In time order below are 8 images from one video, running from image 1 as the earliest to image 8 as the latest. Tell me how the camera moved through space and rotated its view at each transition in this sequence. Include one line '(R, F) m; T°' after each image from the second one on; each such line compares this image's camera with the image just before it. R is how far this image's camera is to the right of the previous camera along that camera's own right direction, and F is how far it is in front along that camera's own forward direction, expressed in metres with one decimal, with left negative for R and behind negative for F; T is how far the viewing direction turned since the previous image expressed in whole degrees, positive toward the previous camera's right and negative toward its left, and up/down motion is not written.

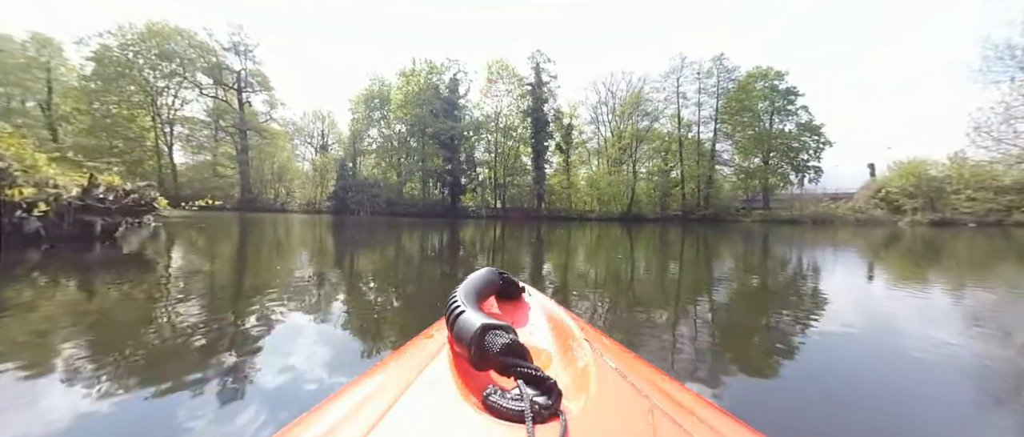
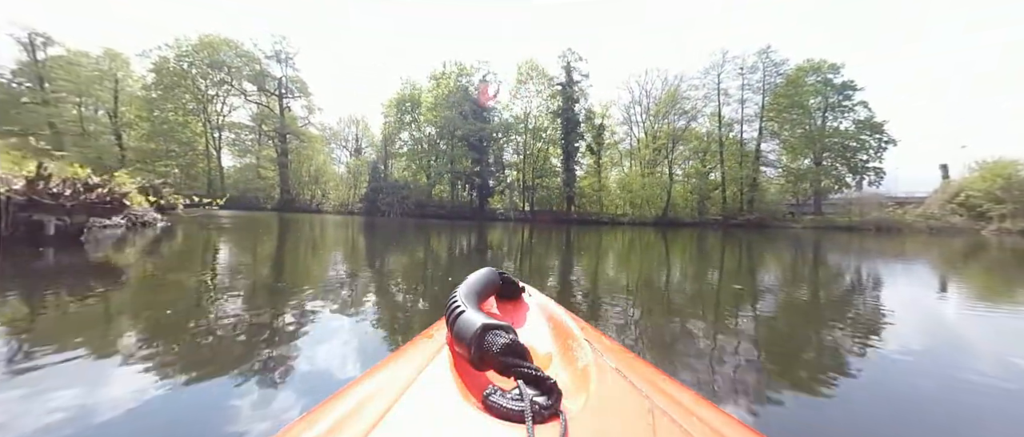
(0.0, +0.3) m; -5°
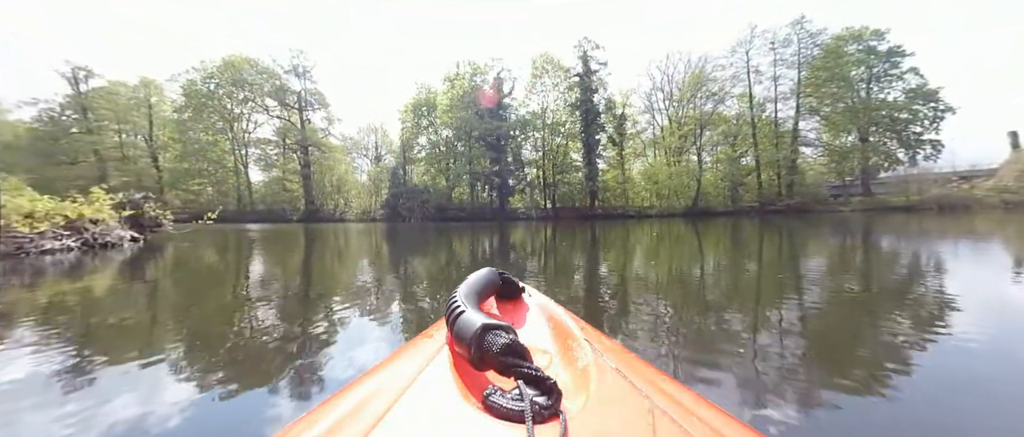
(0.0, +0.3) m; -4°
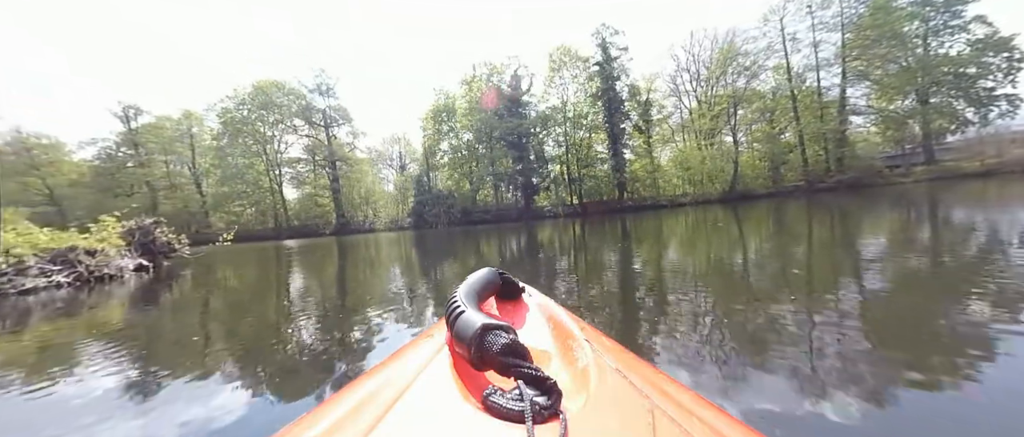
(0.0, +0.2) m; -4°
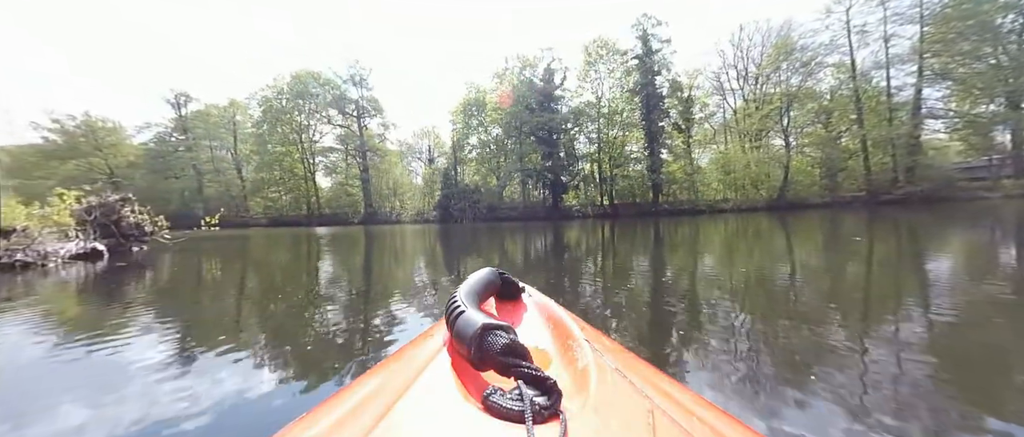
(0.0, +0.4) m; -4°
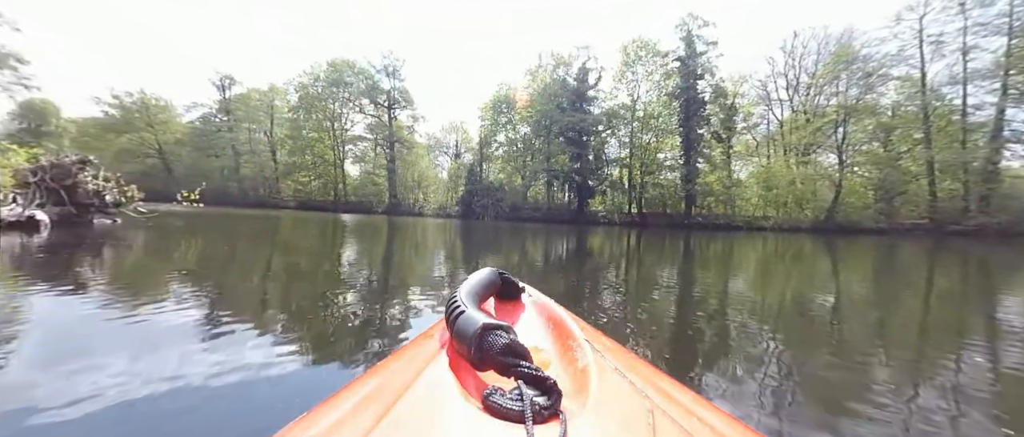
(0.0, +0.3) m; -4°
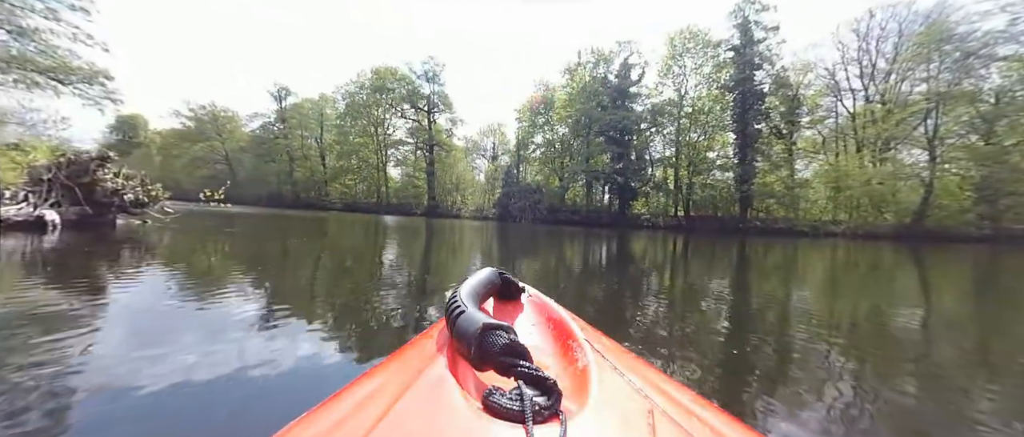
(0.0, +0.2) m; -6°
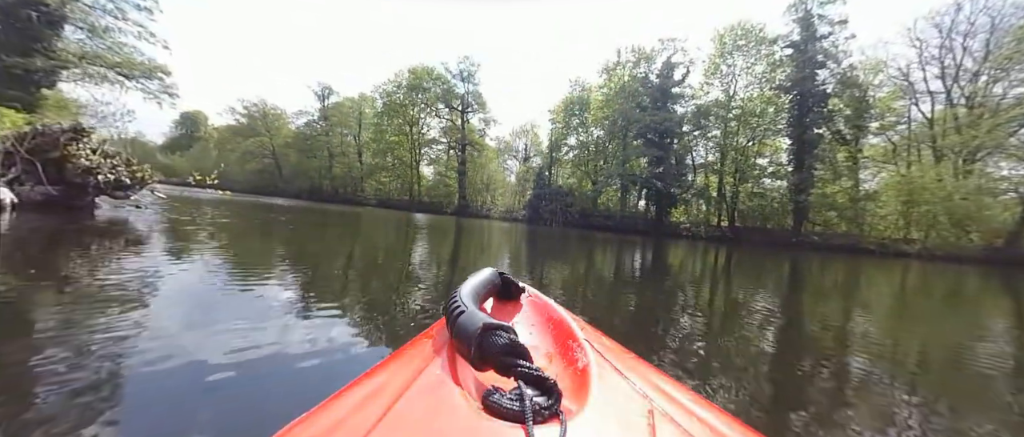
(0.0, +0.3) m; -5°
